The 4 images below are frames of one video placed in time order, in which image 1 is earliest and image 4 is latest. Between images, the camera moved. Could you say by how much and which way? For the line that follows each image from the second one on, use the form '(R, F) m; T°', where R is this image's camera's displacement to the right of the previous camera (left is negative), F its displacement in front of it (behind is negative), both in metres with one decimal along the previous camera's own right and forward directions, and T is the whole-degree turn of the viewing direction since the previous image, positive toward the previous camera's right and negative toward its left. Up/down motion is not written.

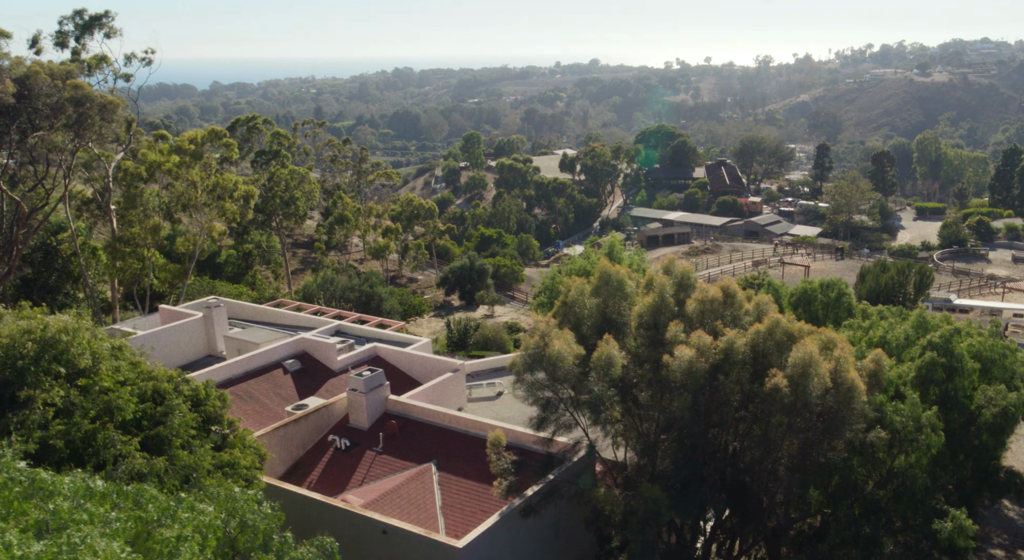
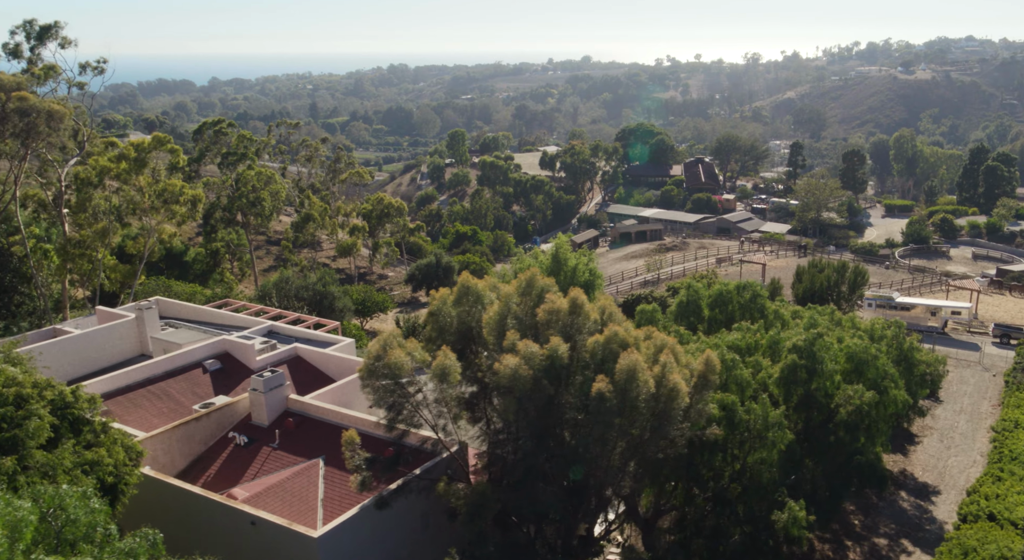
(+2.9, -1.3) m; -1°
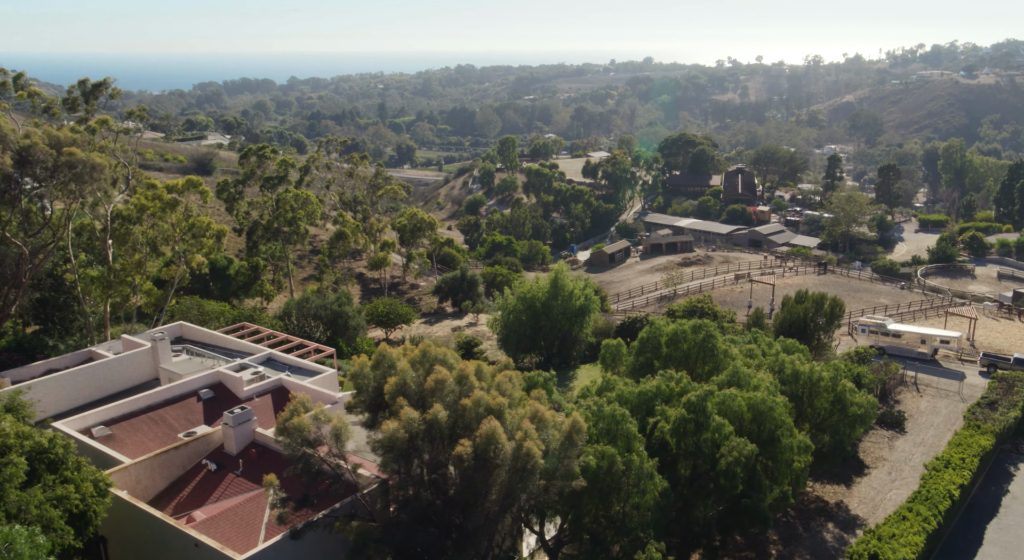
(+4.4, -3.0) m; -6°
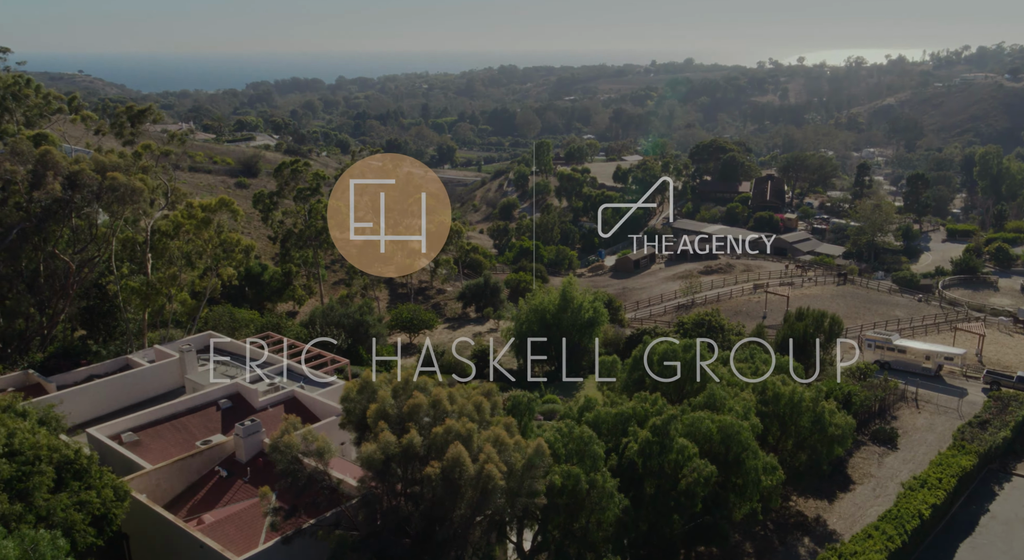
(+2.1, -2.0) m; -3°
